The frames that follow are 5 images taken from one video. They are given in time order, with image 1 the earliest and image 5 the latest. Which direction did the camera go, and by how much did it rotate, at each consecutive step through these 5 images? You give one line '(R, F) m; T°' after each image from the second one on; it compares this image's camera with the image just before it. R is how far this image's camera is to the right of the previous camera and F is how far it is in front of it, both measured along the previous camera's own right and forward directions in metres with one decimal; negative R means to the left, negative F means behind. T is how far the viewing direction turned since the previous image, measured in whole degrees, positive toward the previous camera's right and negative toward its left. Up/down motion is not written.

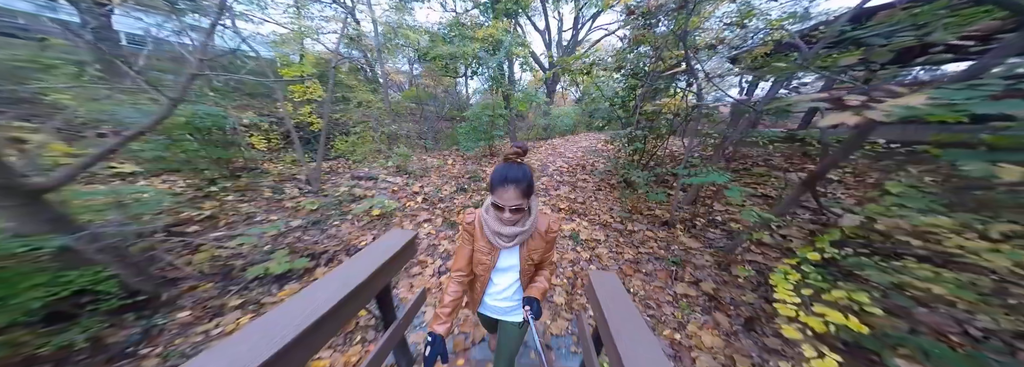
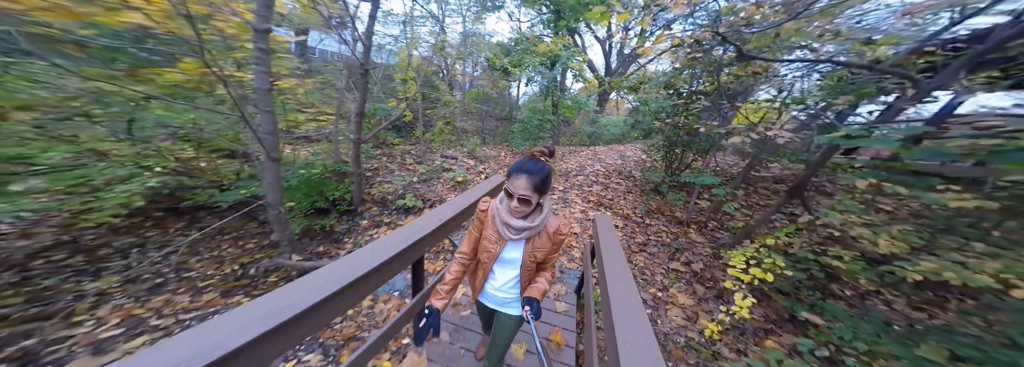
(0.0, -0.9) m; -10°
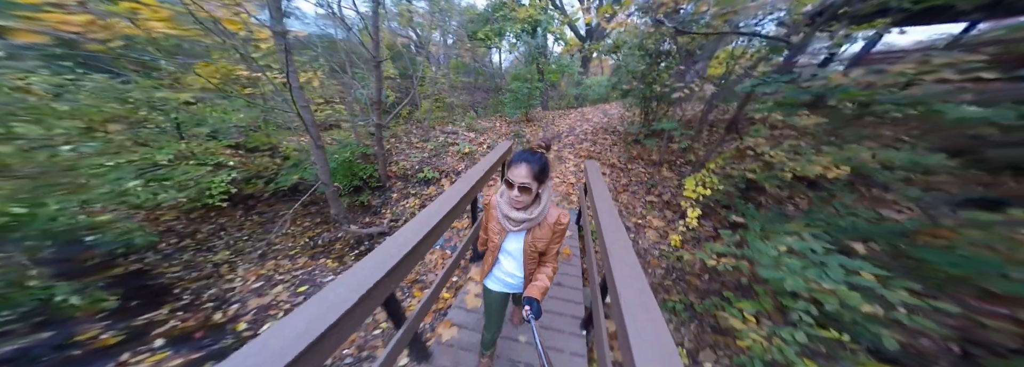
(-0.3, -0.6) m; +2°
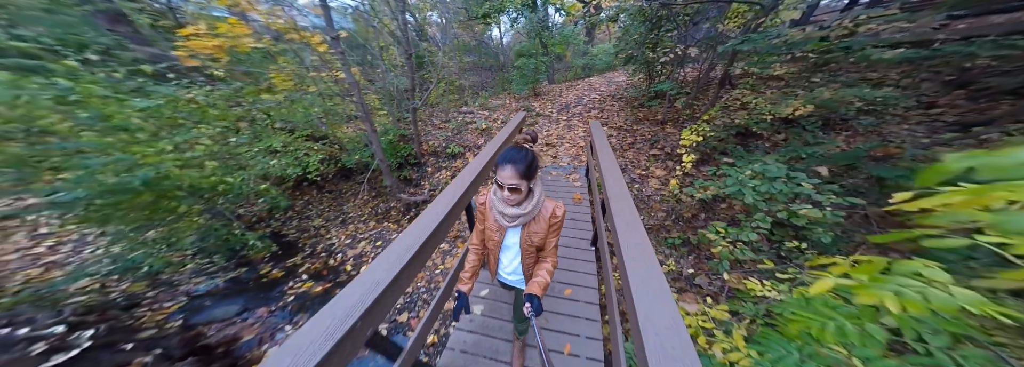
(-0.2, -0.6) m; -3°
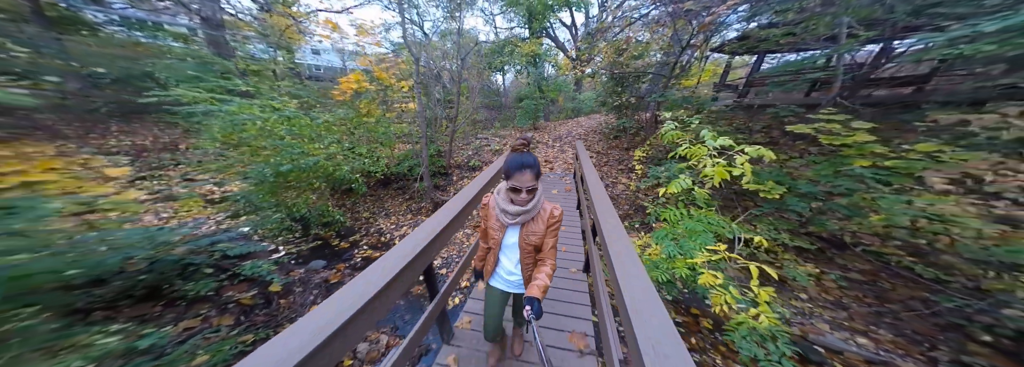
(-0.4, -1.6) m; +1°
